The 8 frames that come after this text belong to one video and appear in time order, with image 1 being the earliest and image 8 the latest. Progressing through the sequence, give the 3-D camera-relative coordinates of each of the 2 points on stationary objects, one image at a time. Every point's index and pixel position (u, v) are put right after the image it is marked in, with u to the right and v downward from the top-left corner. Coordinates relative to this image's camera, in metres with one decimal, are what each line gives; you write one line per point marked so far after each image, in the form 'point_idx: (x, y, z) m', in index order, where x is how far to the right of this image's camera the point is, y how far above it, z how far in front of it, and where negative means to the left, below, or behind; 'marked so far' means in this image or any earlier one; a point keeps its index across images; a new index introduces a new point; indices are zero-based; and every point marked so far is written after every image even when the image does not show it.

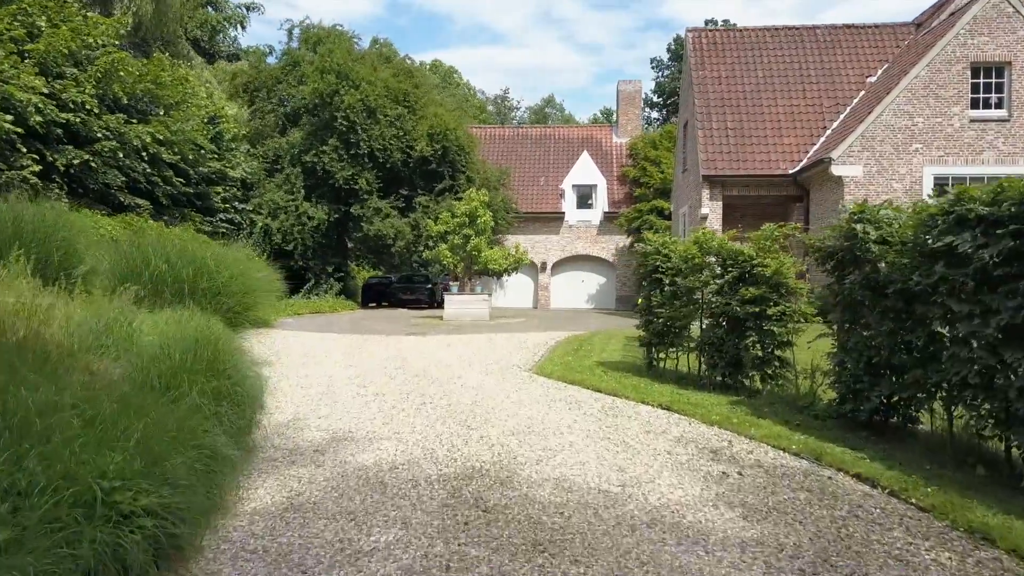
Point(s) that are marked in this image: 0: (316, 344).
0: (-3.9, -1.1, +16.5) m
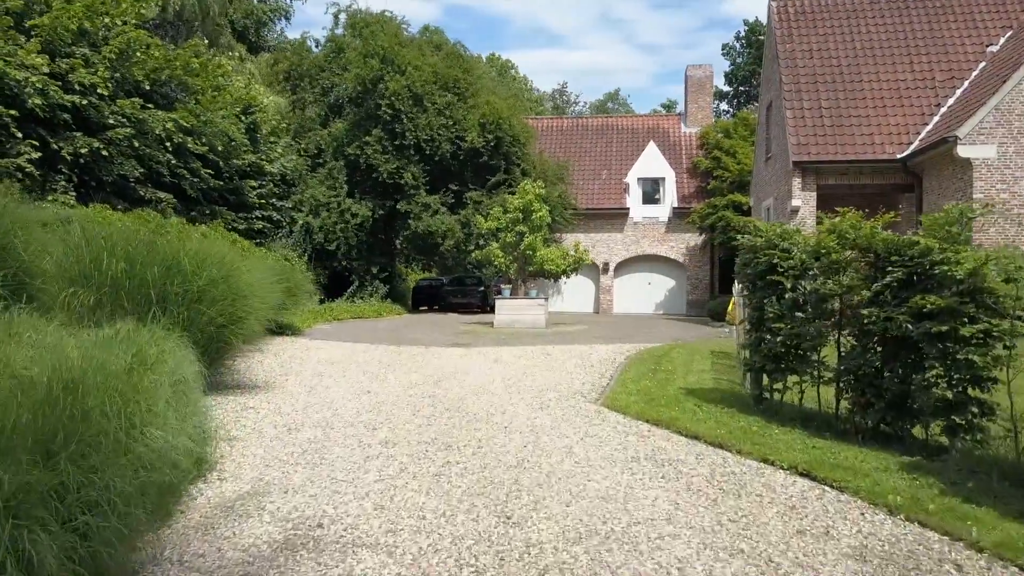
0: (-2.9, -1.2, +13.9) m
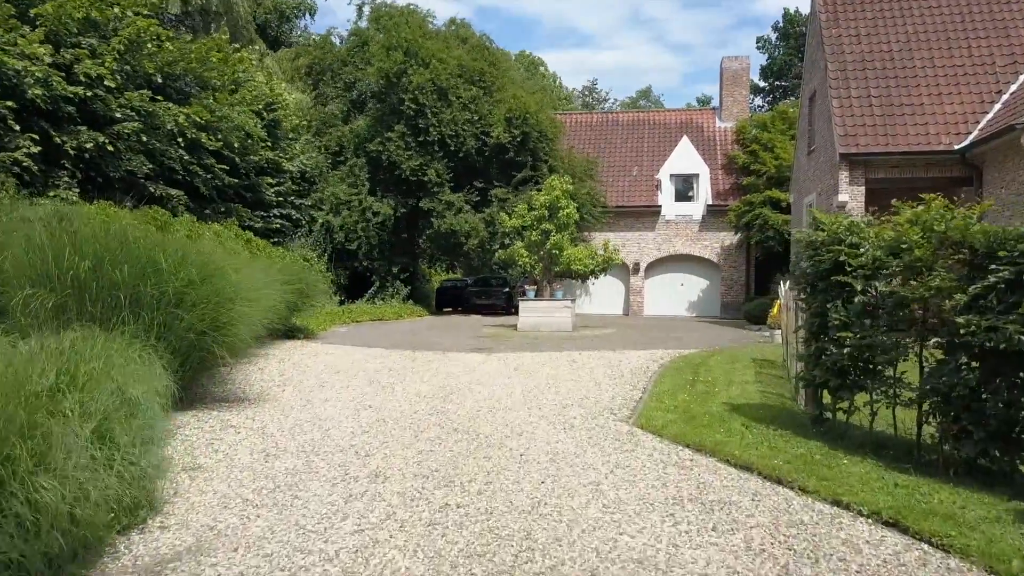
0: (-2.6, -1.2, +12.9) m
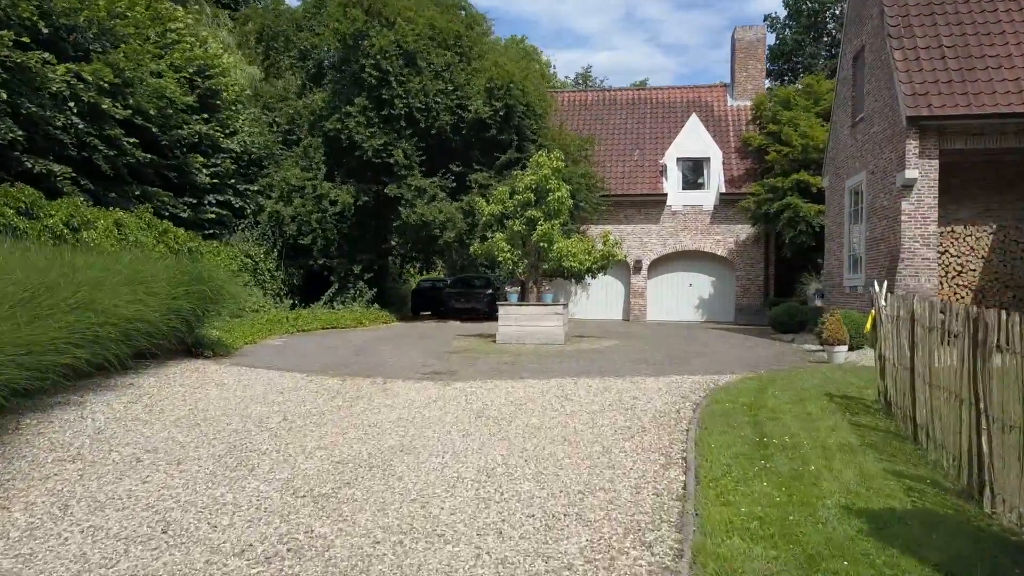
0: (-3.0, -1.3, +8.5) m
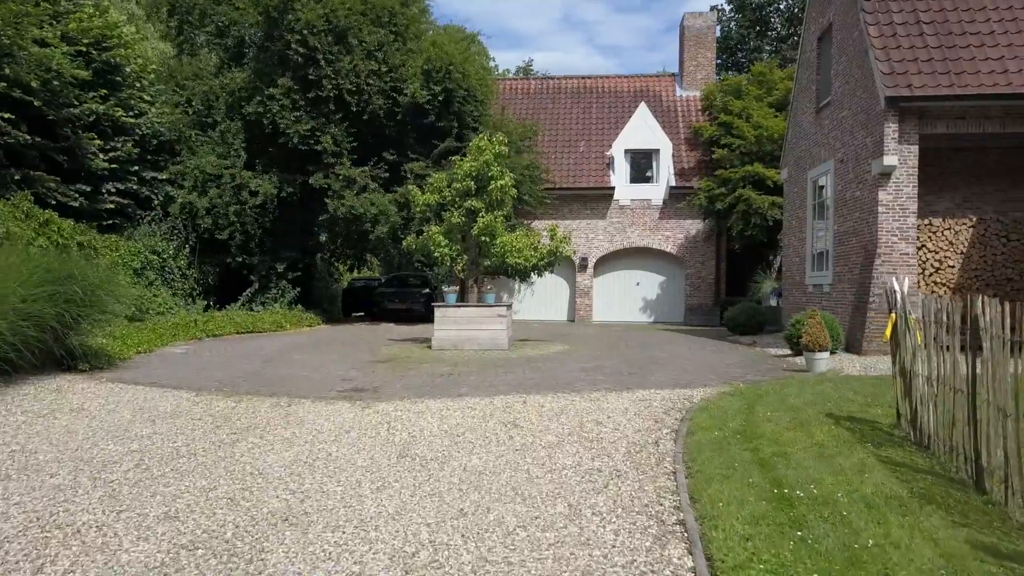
0: (-3.5, -1.3, +6.4) m
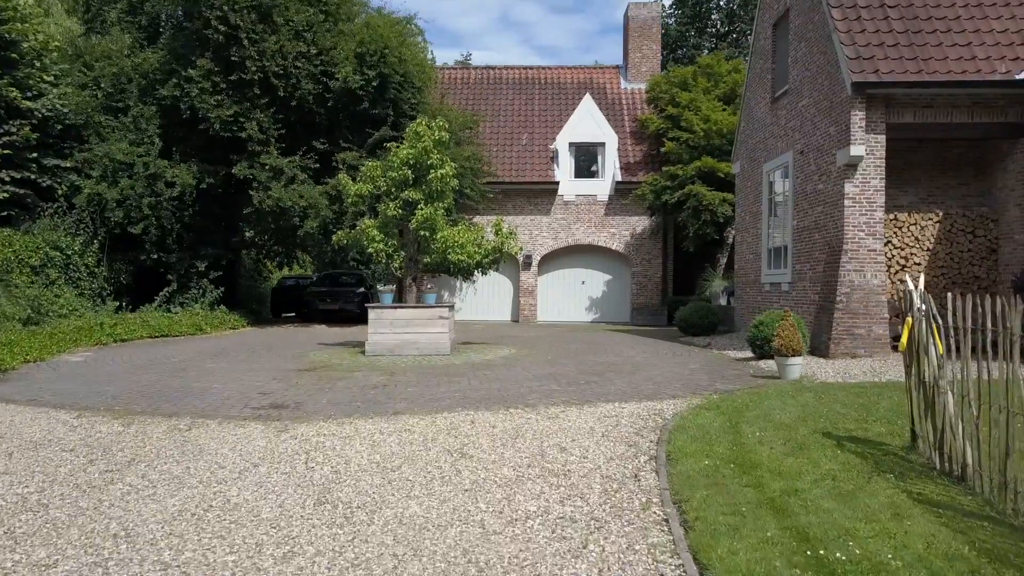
0: (-3.8, -1.3, +4.9) m
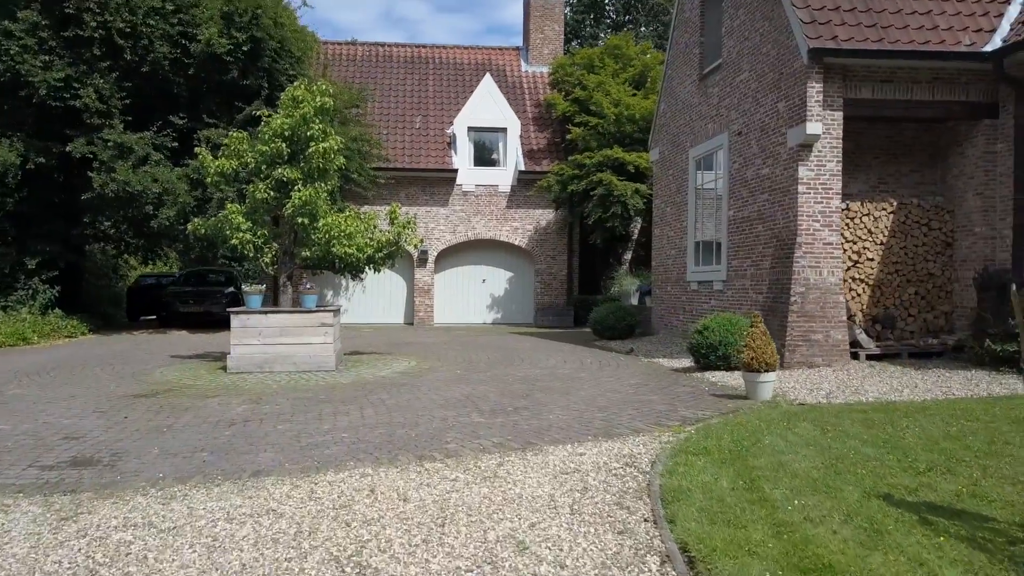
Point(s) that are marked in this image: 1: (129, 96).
0: (-3.9, -1.3, +2.0) m
1: (-8.5, +4.3, +18.2) m
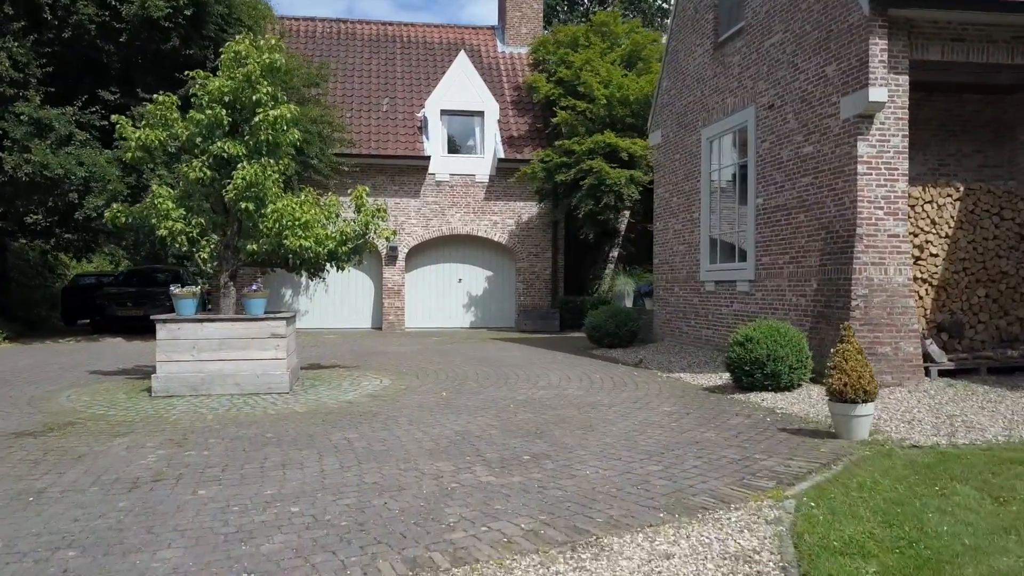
0: (-3.5, -1.3, -0.4) m
1: (-8.8, +4.2, +15.6) m
